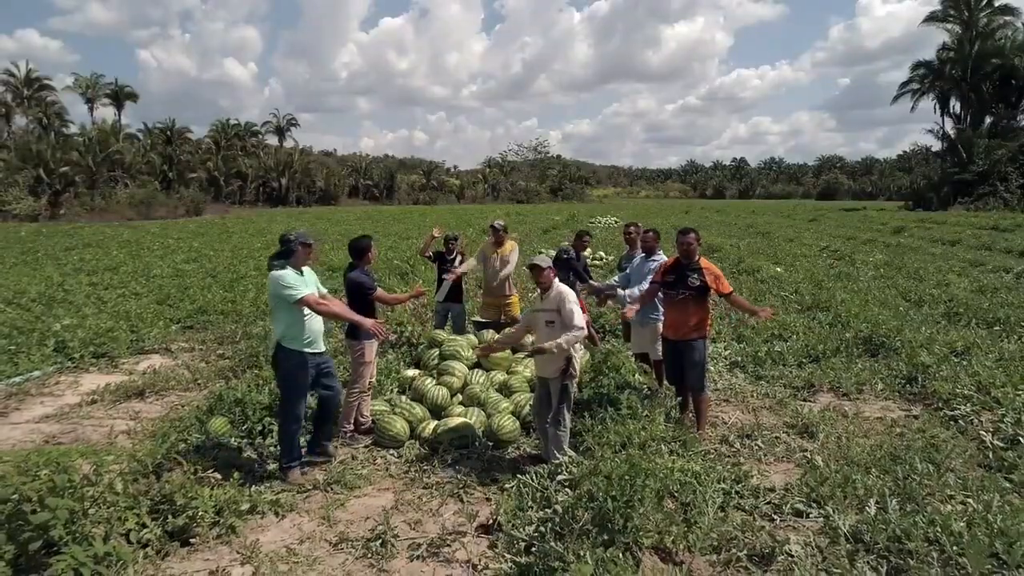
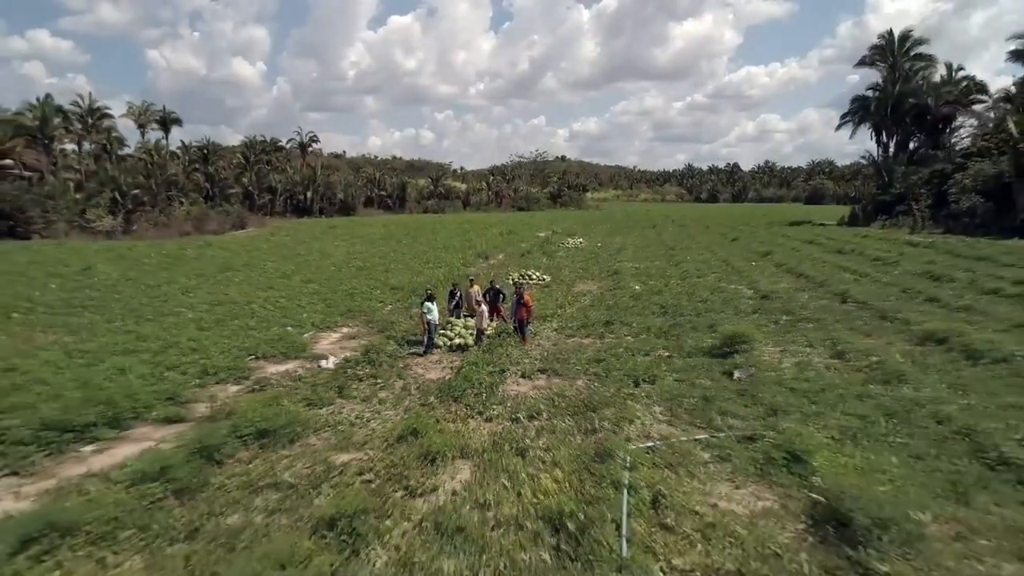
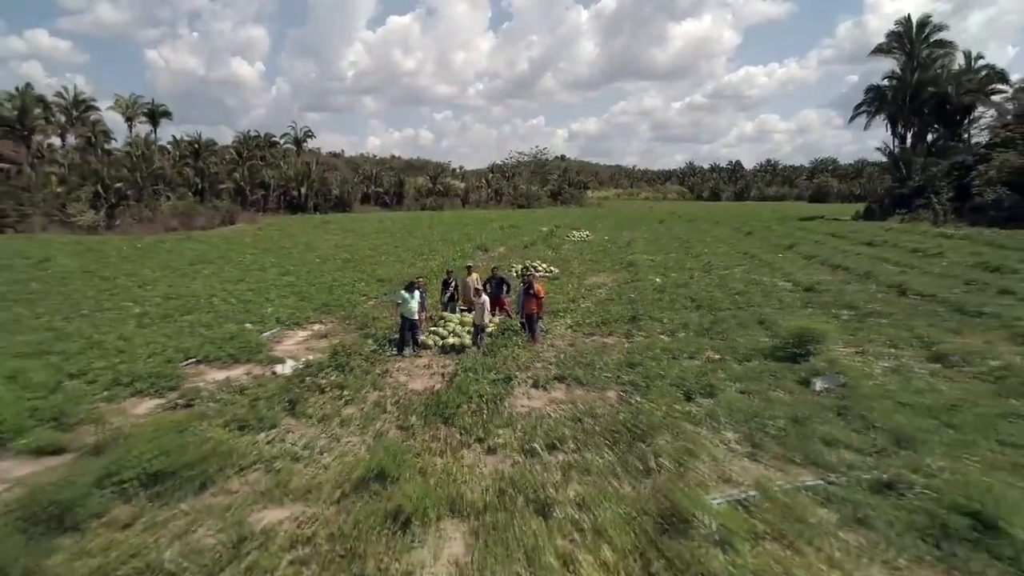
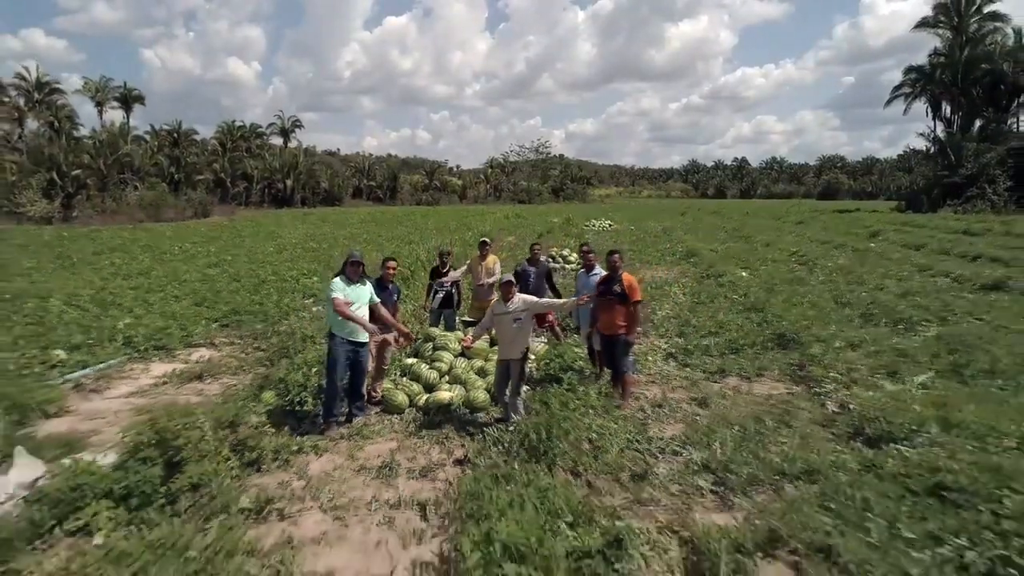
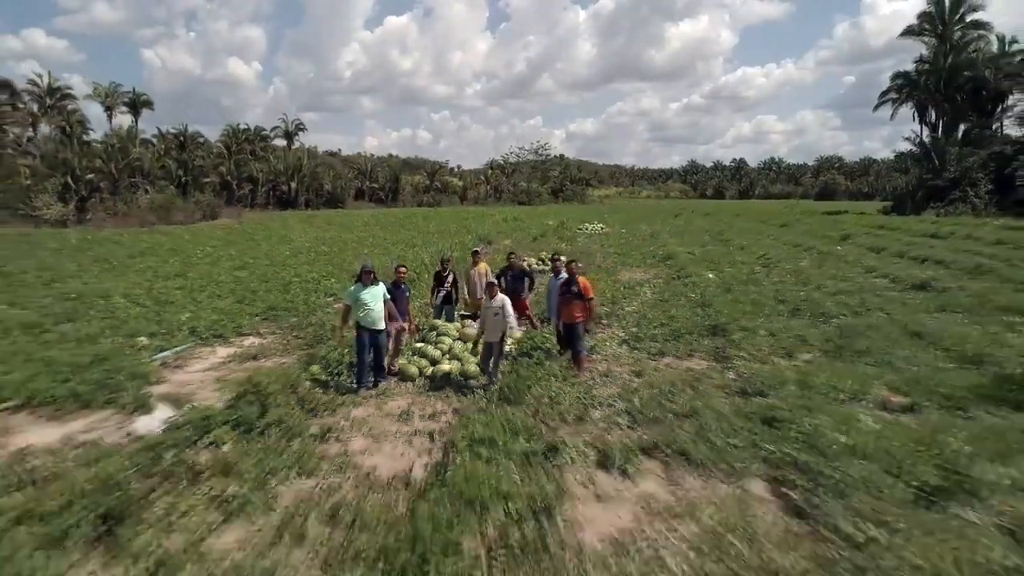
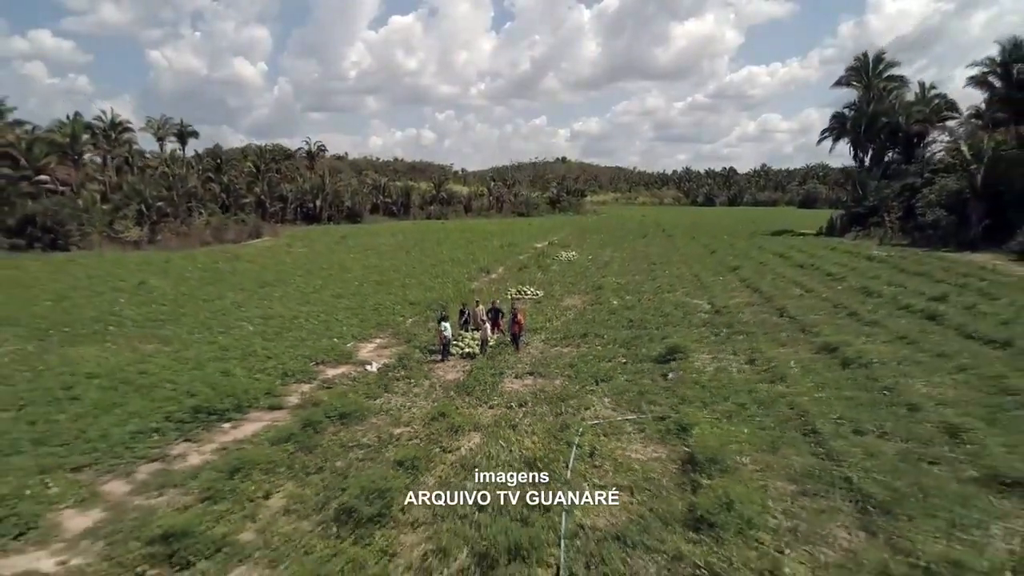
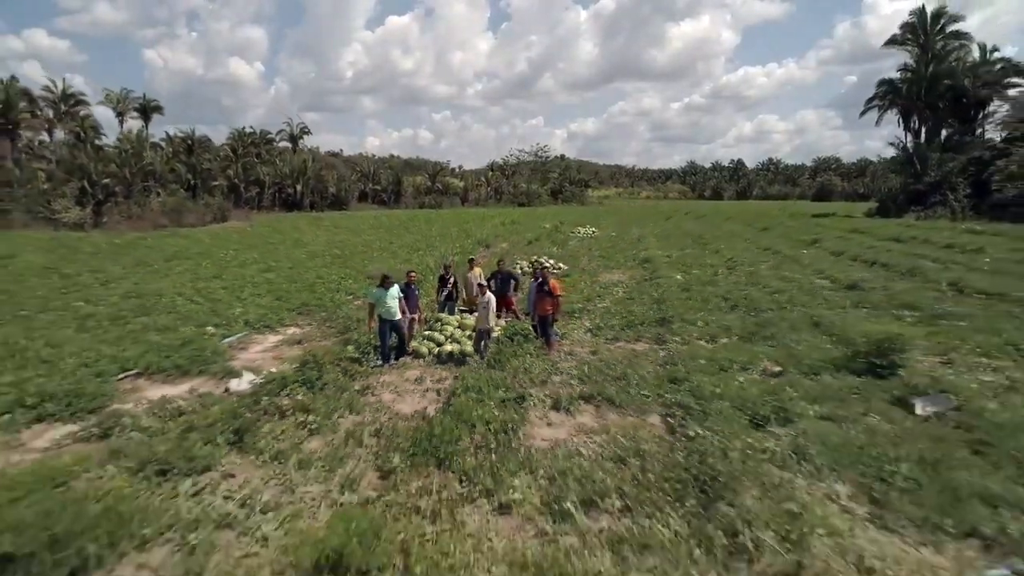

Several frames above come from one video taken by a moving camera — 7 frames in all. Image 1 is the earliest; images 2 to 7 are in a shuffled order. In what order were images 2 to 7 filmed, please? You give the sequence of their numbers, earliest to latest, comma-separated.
4, 5, 7, 3, 2, 6
